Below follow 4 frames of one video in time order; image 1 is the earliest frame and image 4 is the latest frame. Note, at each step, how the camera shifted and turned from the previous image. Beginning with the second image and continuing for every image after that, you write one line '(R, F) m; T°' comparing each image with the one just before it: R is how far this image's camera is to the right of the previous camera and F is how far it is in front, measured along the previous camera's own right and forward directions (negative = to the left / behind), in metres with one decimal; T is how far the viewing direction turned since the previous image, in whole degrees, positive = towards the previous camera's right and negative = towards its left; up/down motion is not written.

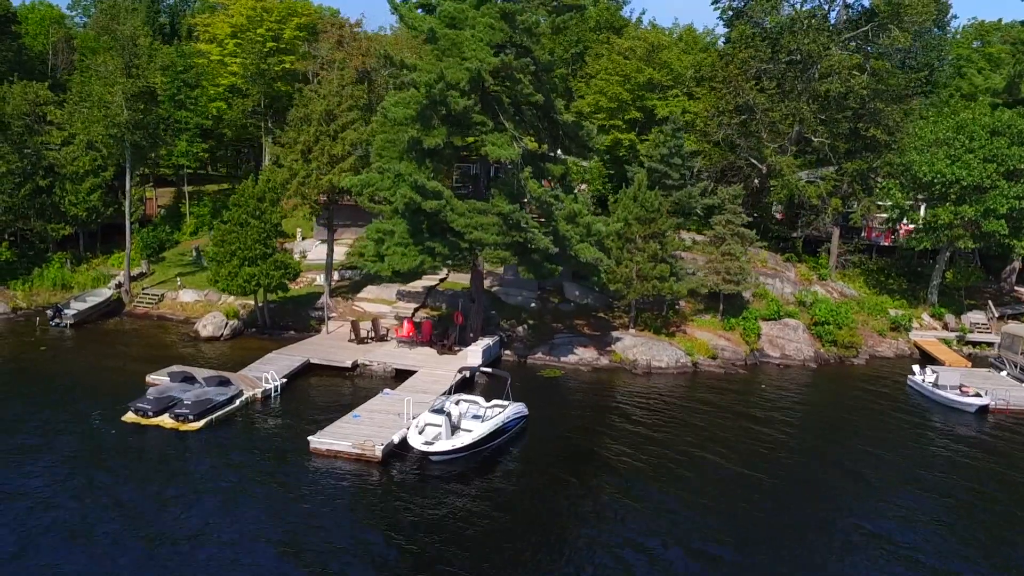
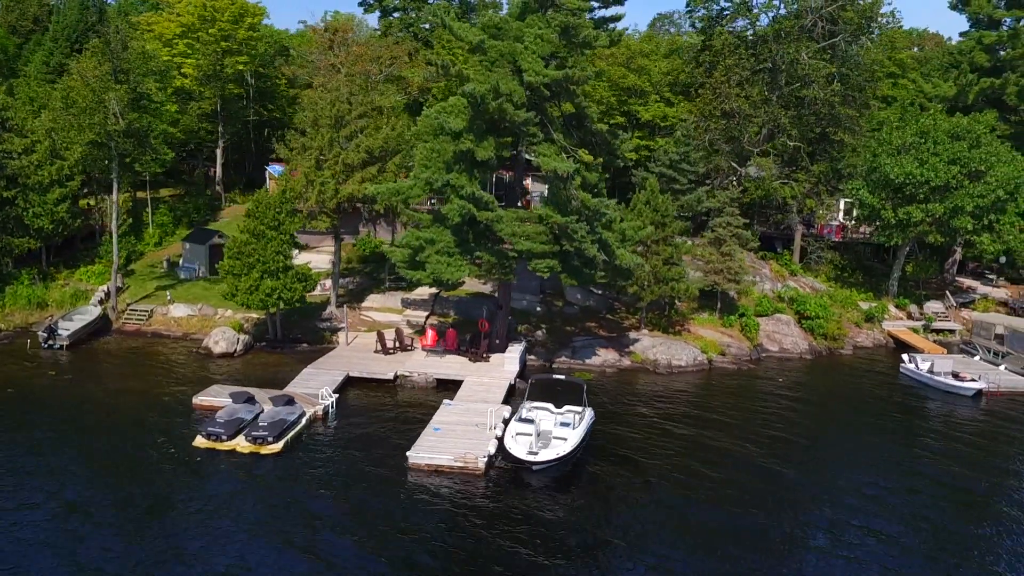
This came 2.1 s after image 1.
(-6.0, -0.1) m; +7°
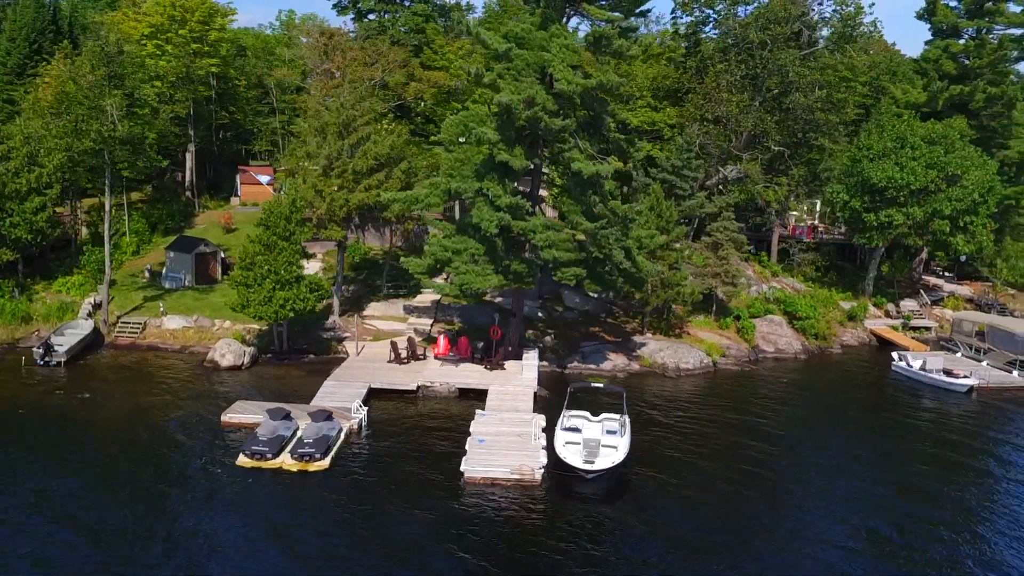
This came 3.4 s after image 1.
(-3.4, 0.0) m; +4°
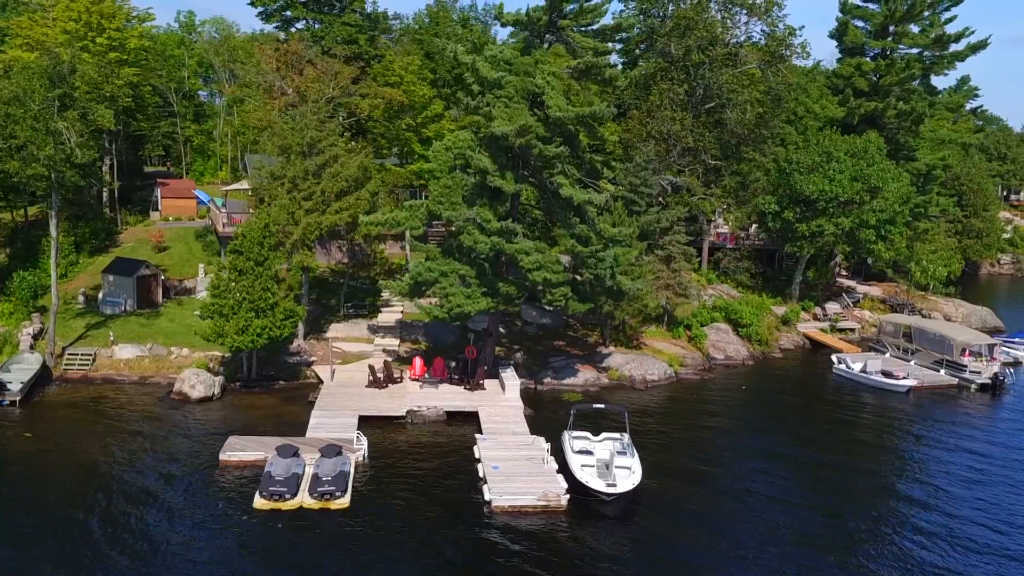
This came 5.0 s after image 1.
(-3.8, -0.4) m; +8°
